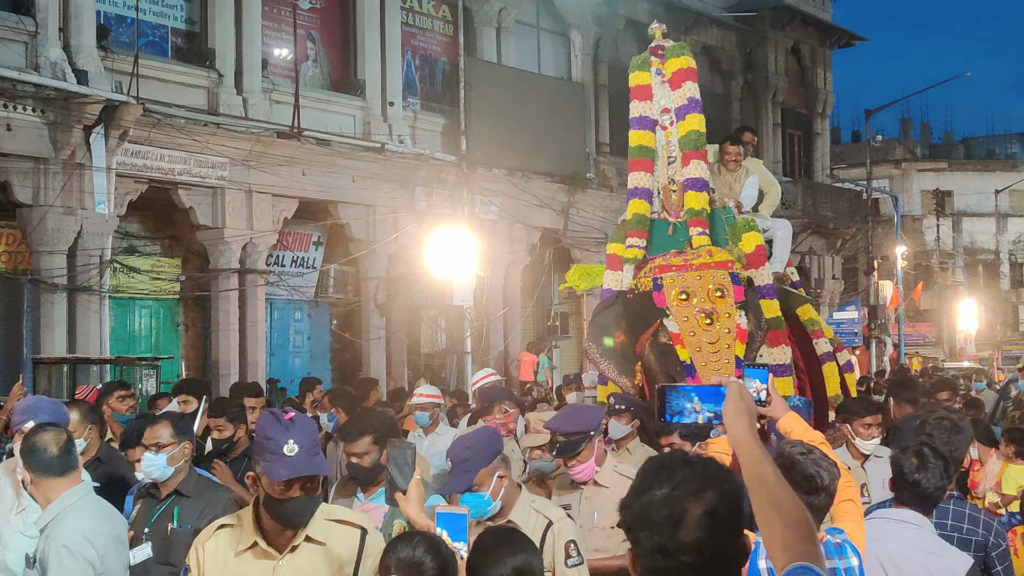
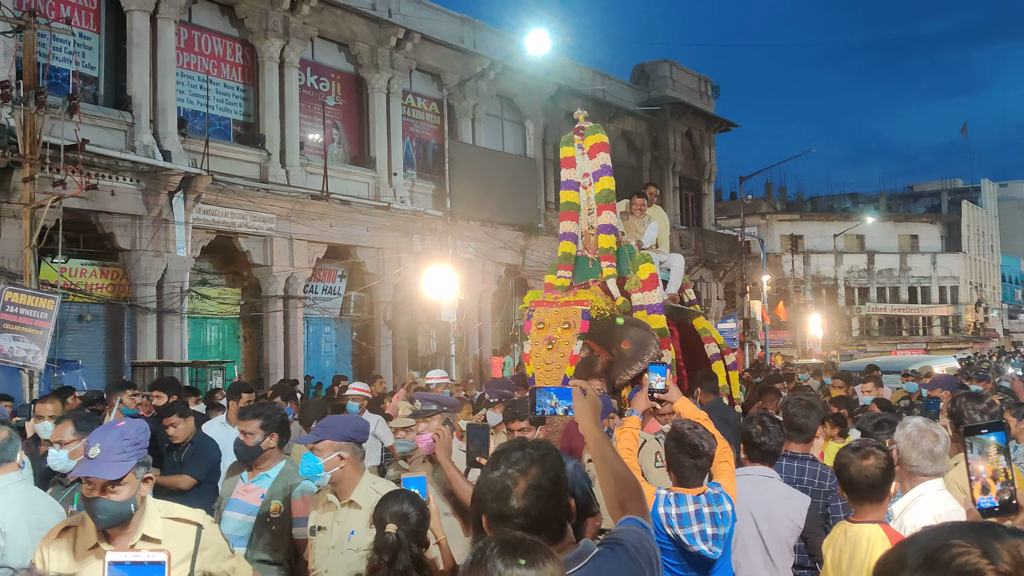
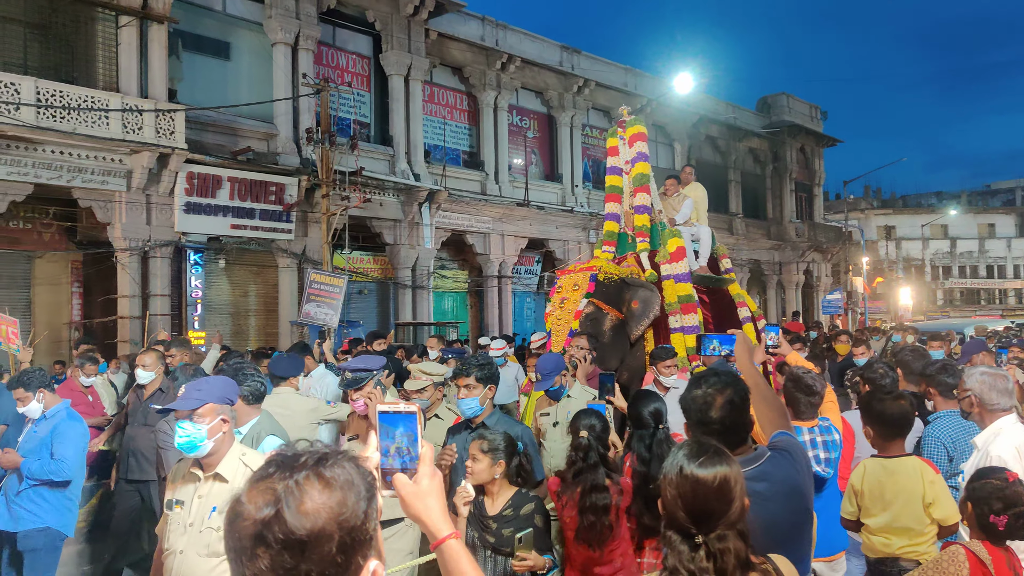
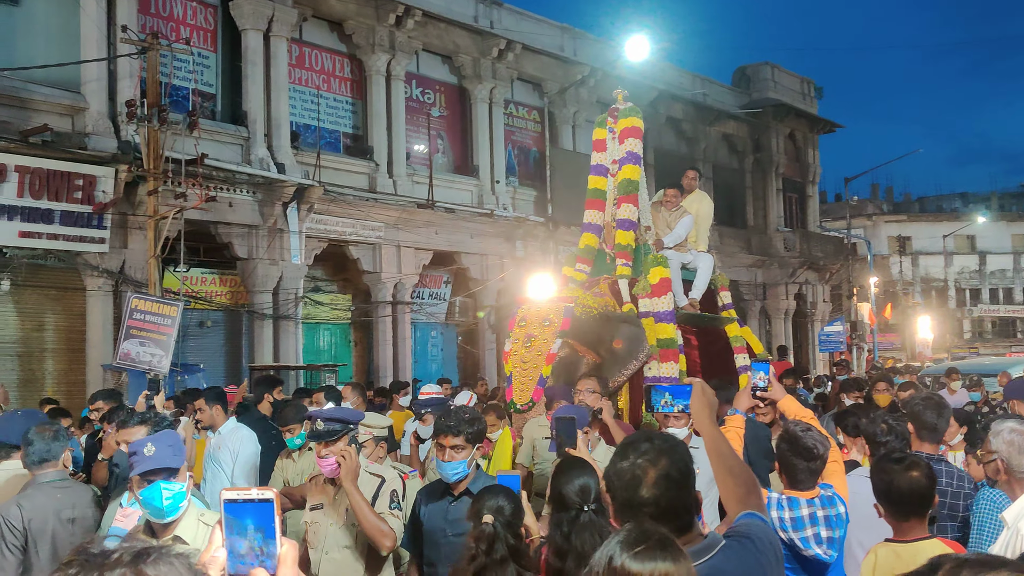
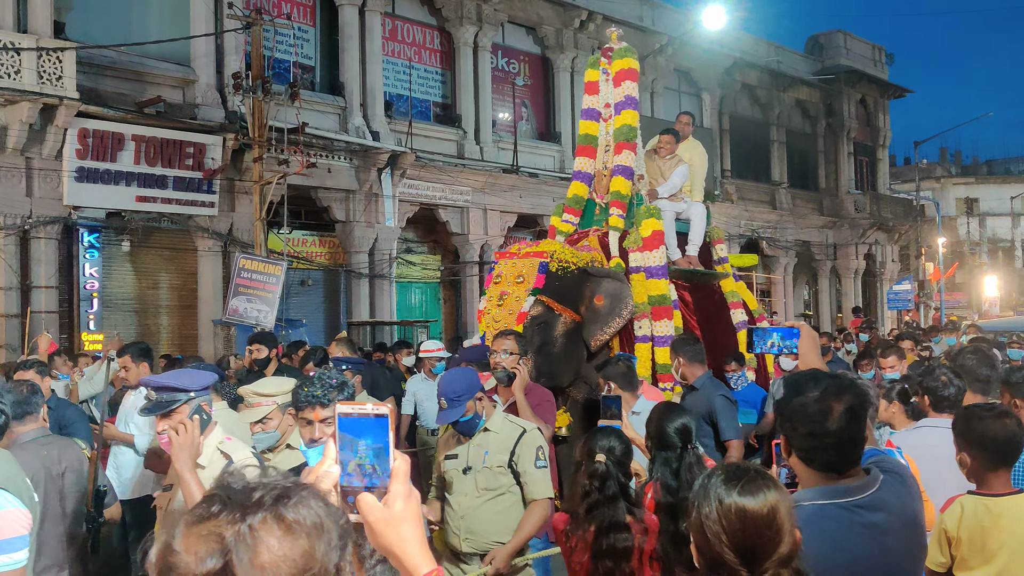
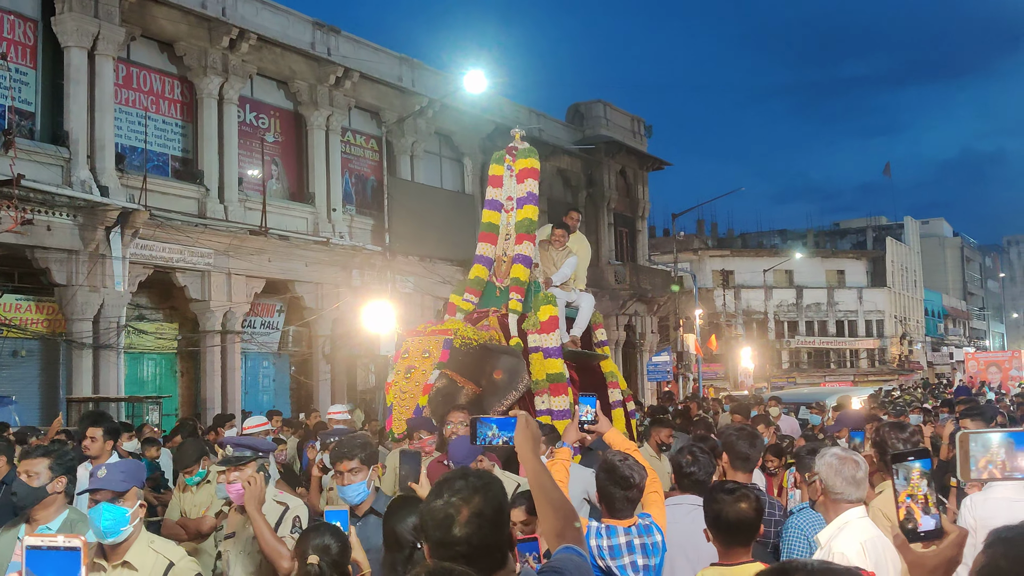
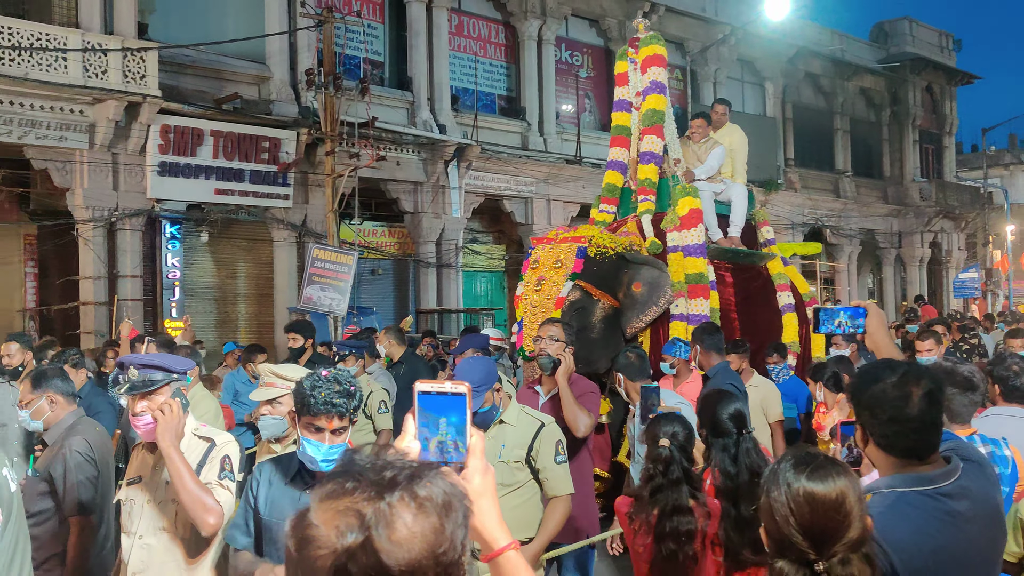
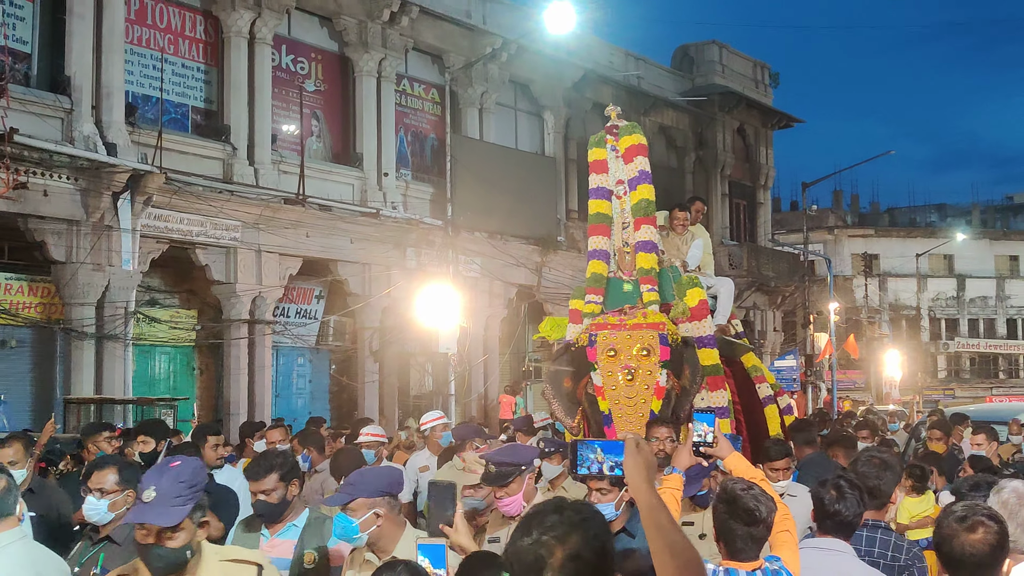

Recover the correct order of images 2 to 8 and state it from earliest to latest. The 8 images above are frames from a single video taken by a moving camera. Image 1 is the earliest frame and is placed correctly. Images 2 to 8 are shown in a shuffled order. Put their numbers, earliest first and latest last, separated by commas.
8, 2, 6, 4, 3, 5, 7
